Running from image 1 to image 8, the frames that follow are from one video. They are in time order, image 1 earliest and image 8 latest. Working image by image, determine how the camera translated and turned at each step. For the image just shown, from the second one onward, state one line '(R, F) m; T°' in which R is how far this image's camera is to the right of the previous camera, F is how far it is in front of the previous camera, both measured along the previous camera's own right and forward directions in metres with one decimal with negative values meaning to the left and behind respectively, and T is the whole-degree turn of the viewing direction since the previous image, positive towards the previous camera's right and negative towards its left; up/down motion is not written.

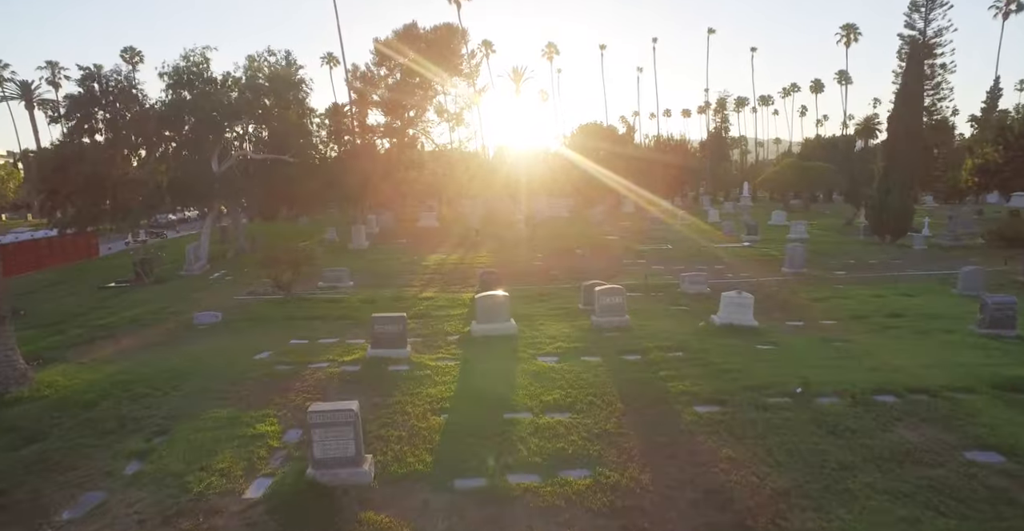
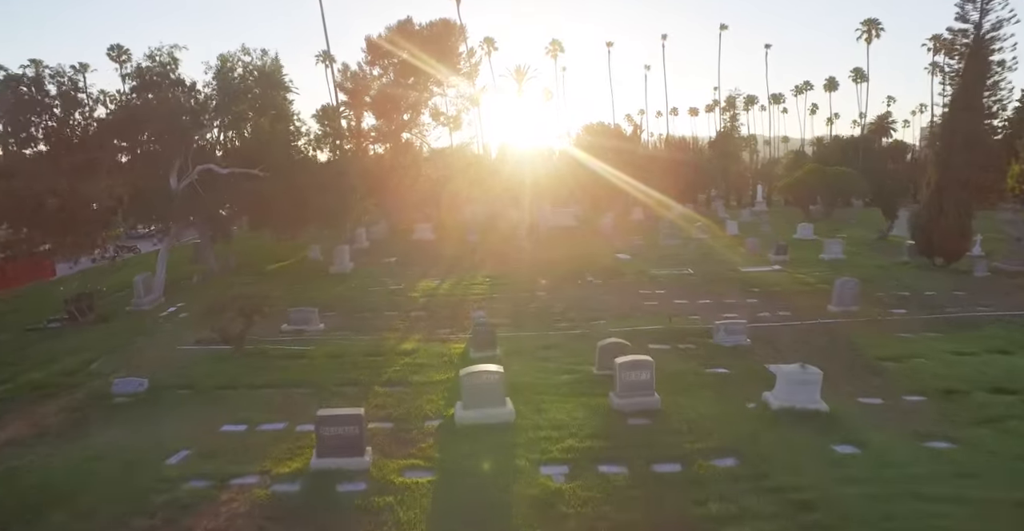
(+0.1, +2.7) m; 0°
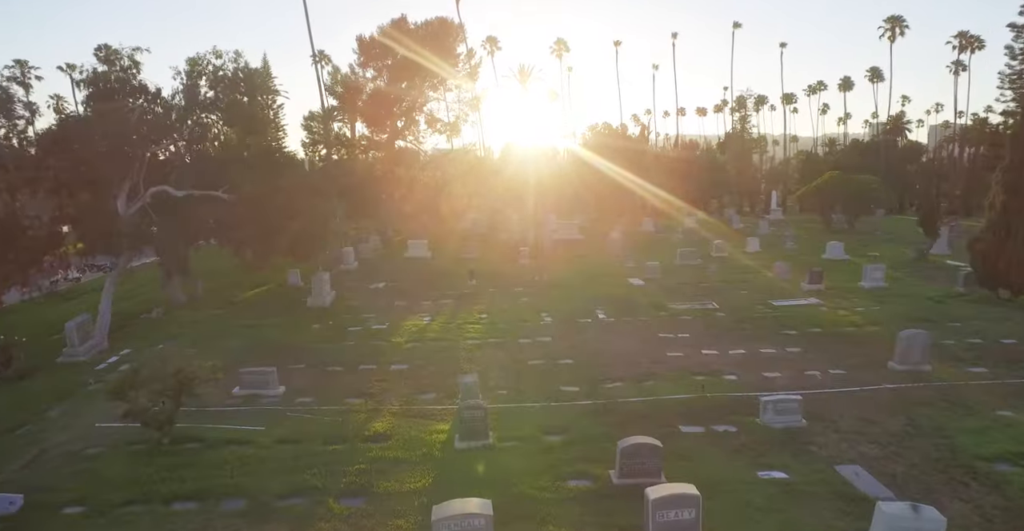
(+0.1, +2.6) m; 0°
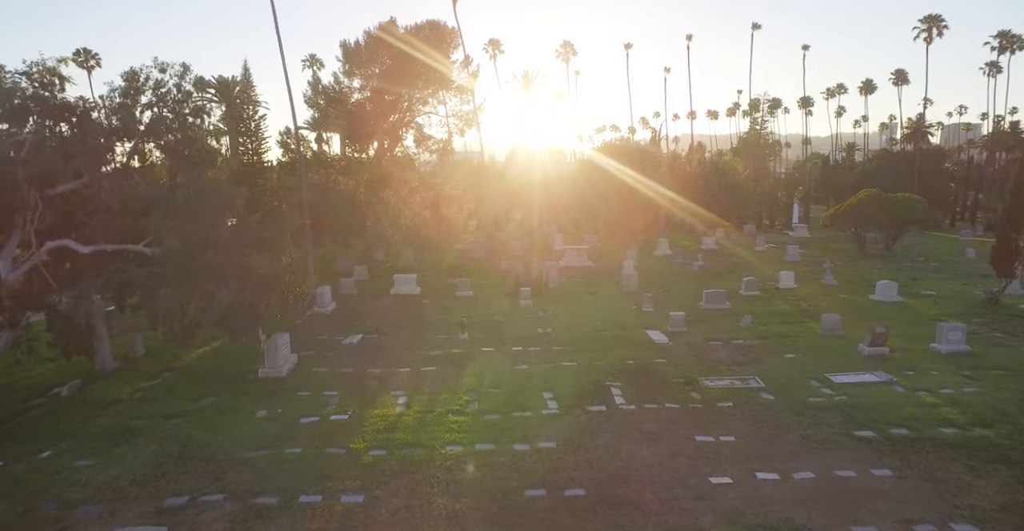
(+0.2, +3.6) m; -1°
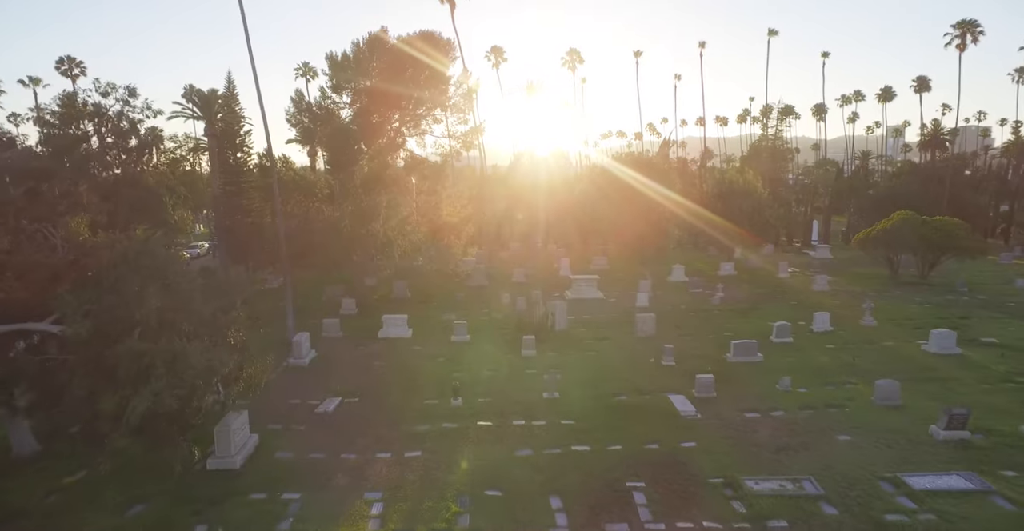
(+0.1, +2.8) m; 0°
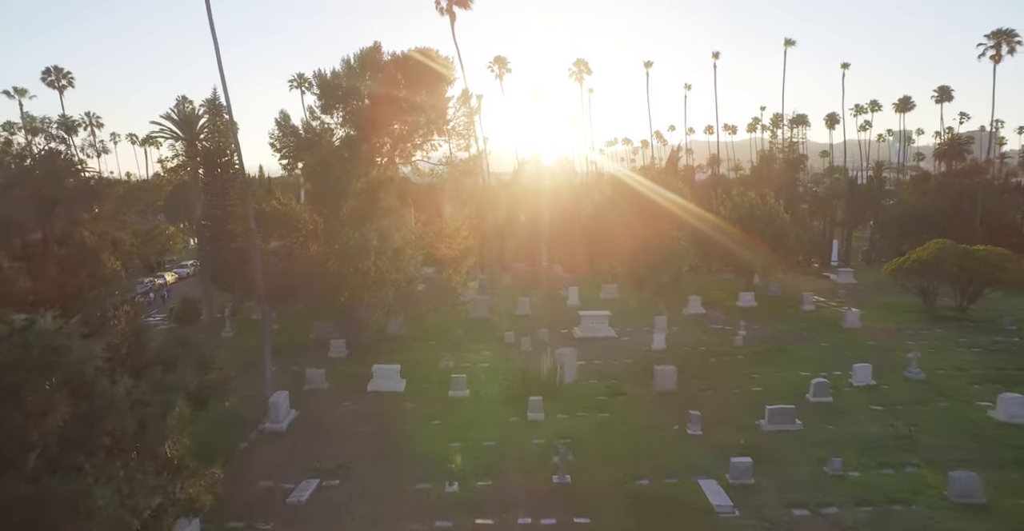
(0.0, +2.4) m; 0°
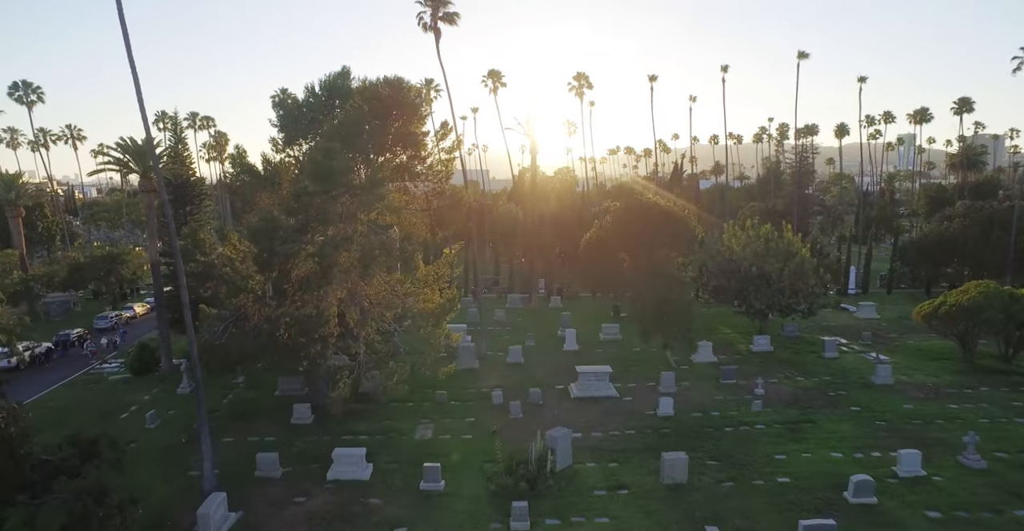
(+0.5, +3.1) m; 0°
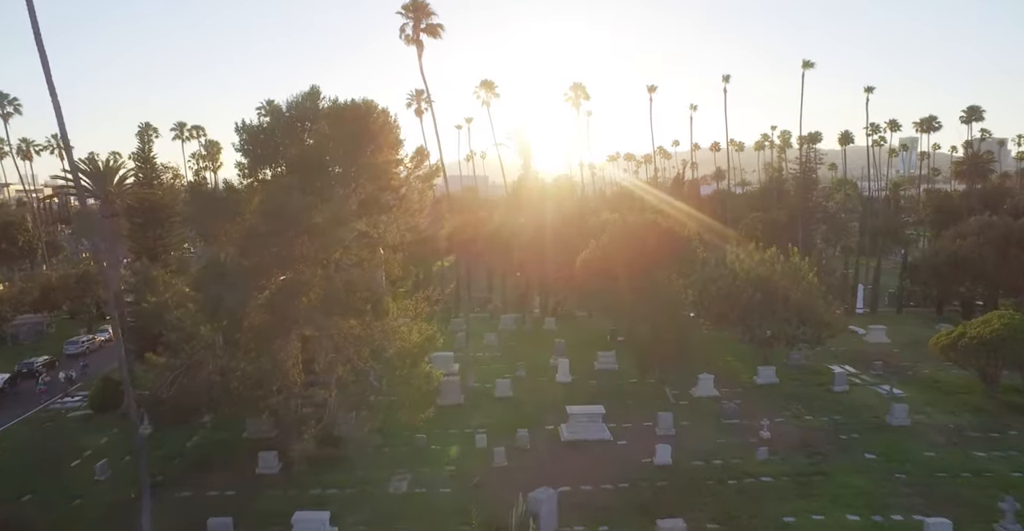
(+0.6, +1.8) m; 0°
